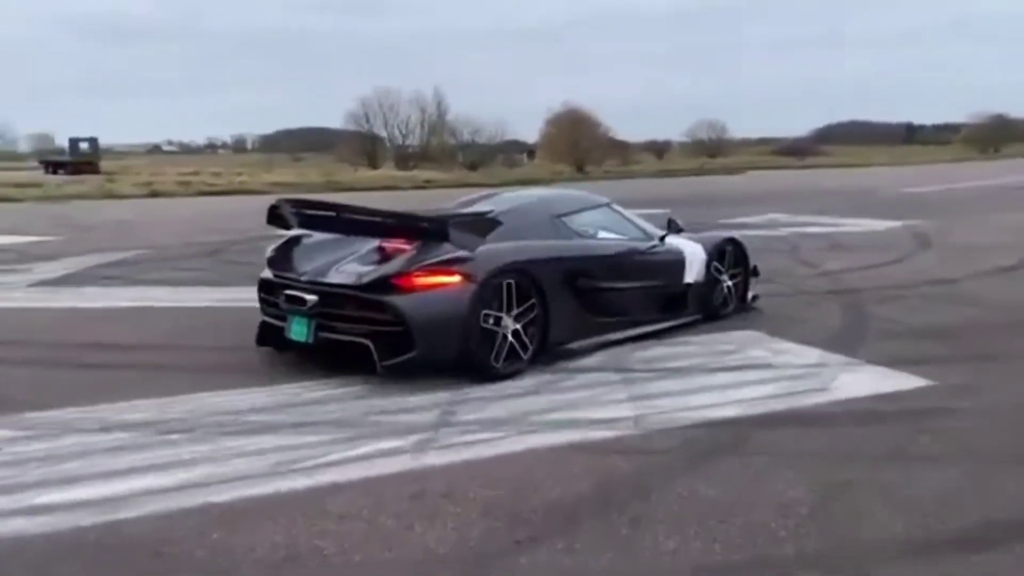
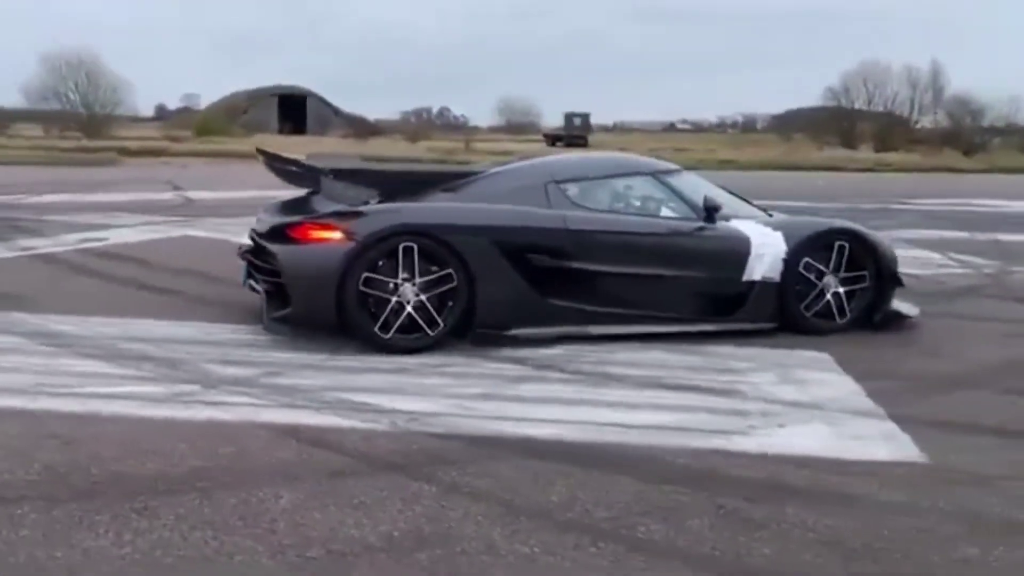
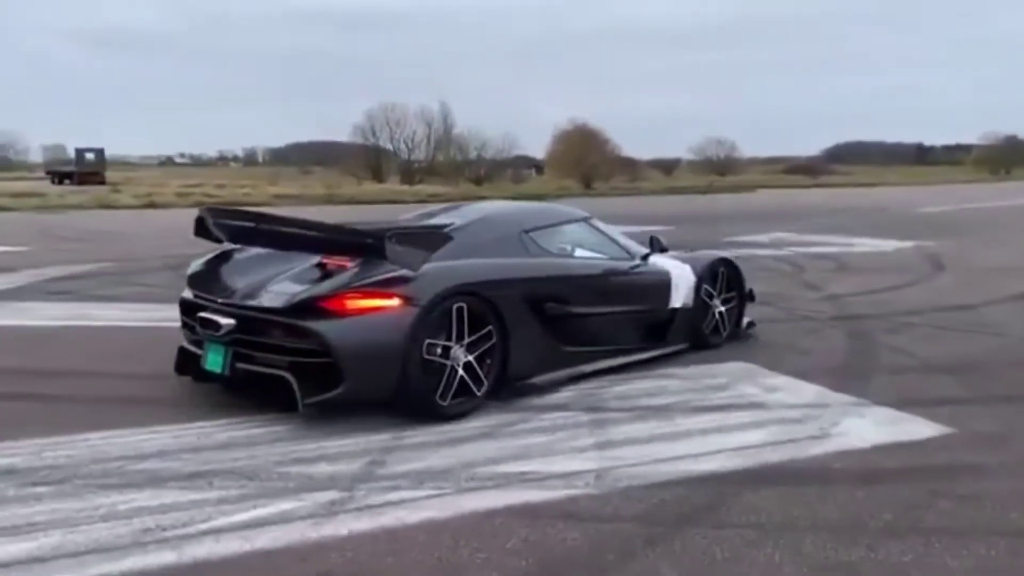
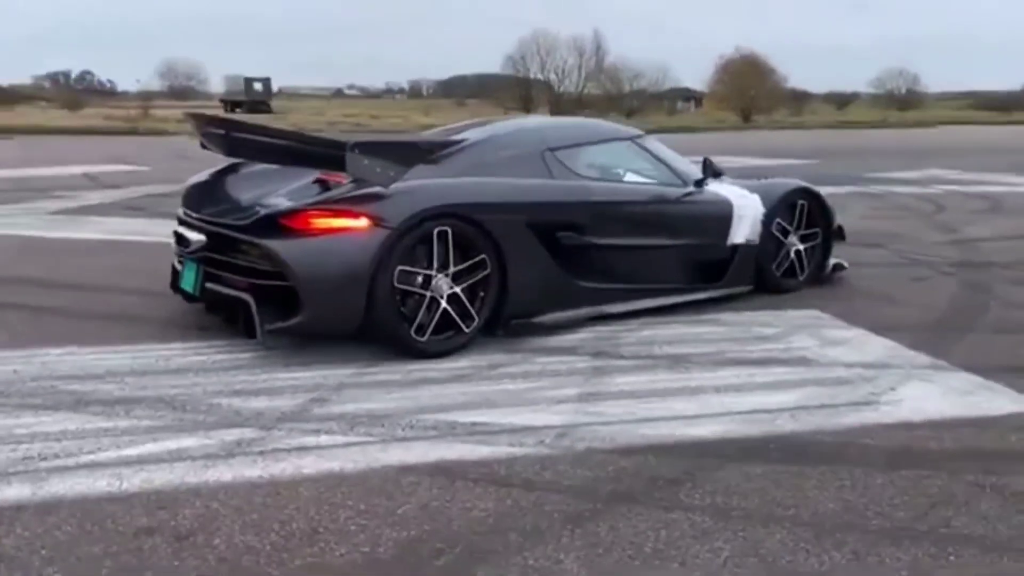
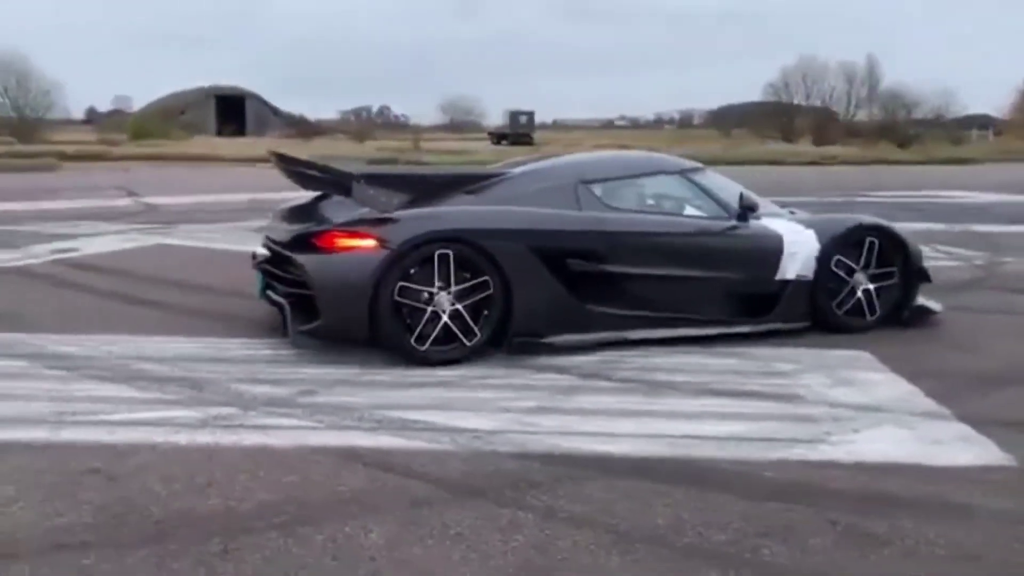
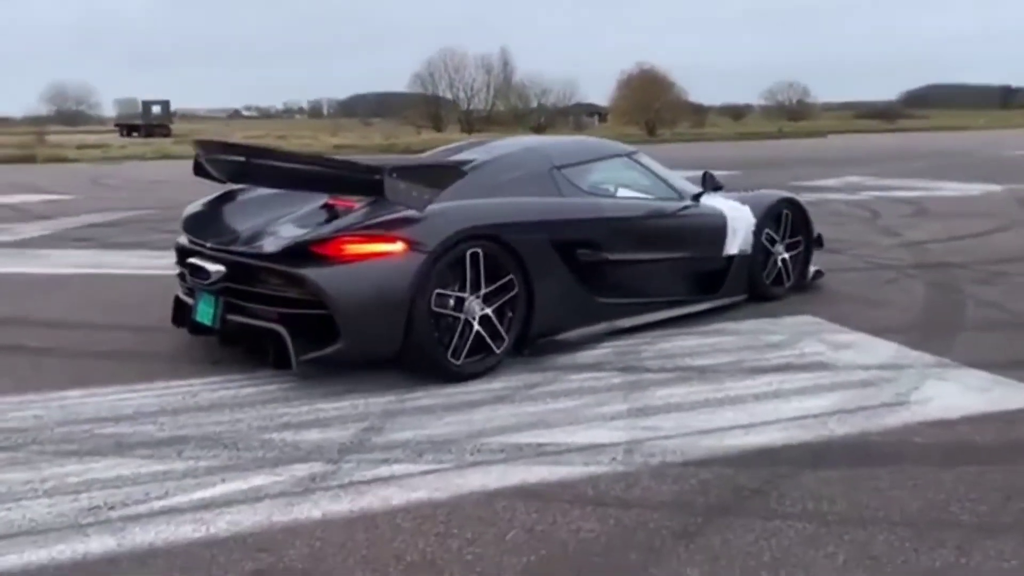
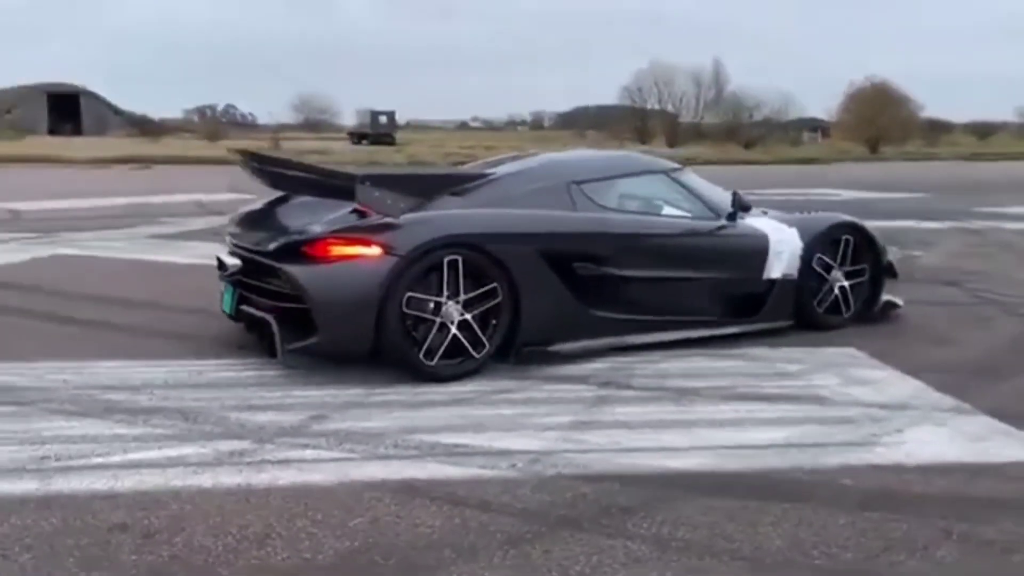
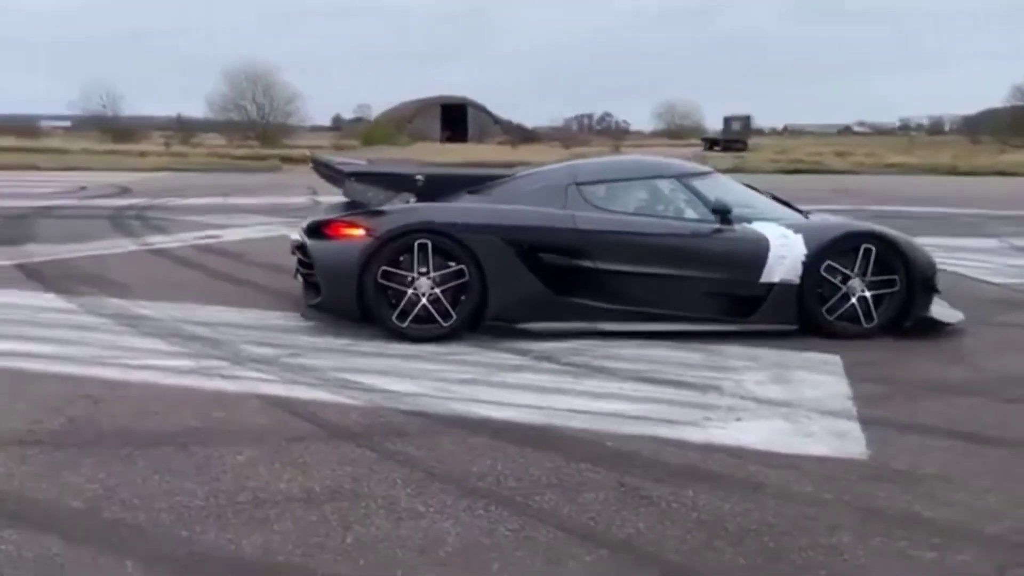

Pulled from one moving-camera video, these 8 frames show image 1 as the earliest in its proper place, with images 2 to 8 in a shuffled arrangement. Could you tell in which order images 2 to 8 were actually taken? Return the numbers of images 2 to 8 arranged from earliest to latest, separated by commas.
3, 6, 4, 7, 5, 2, 8
